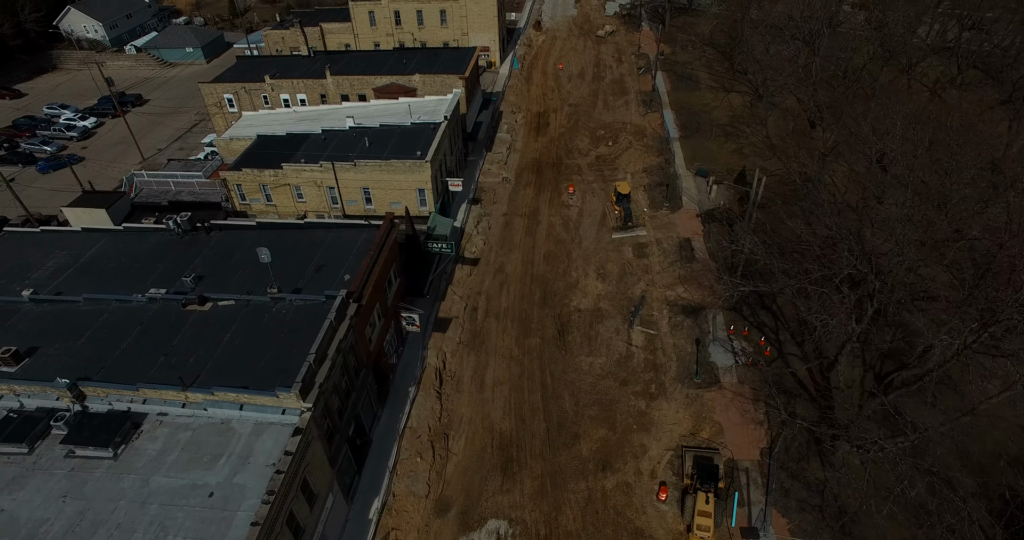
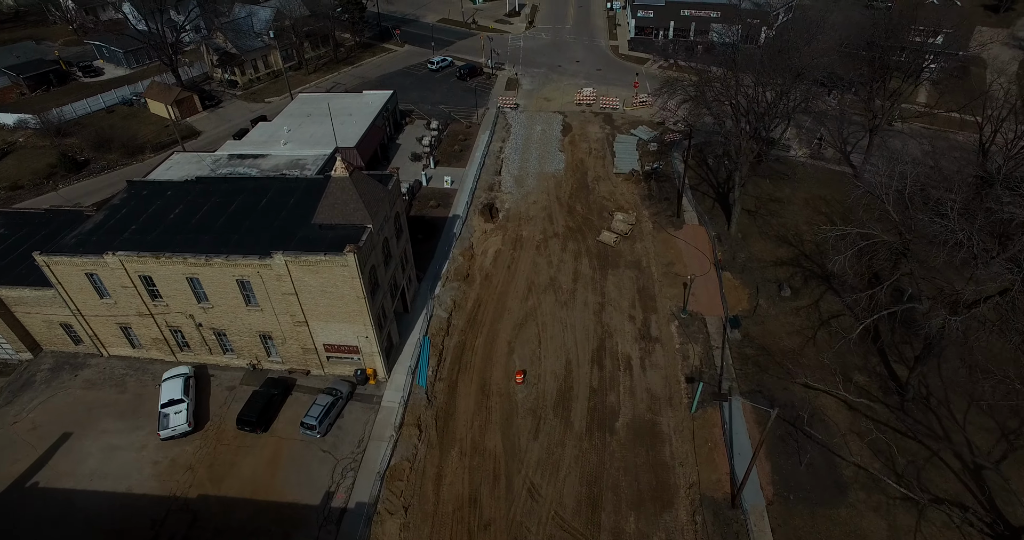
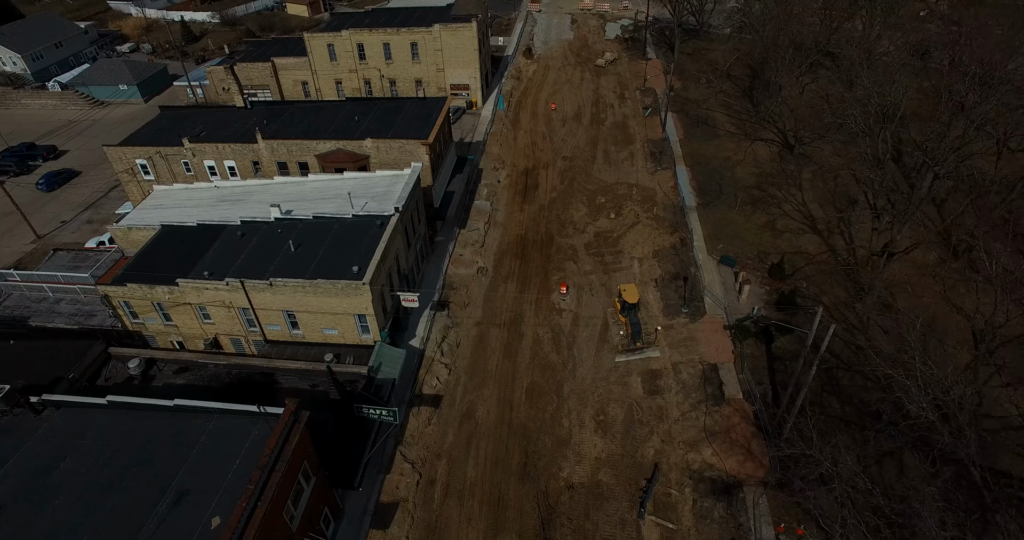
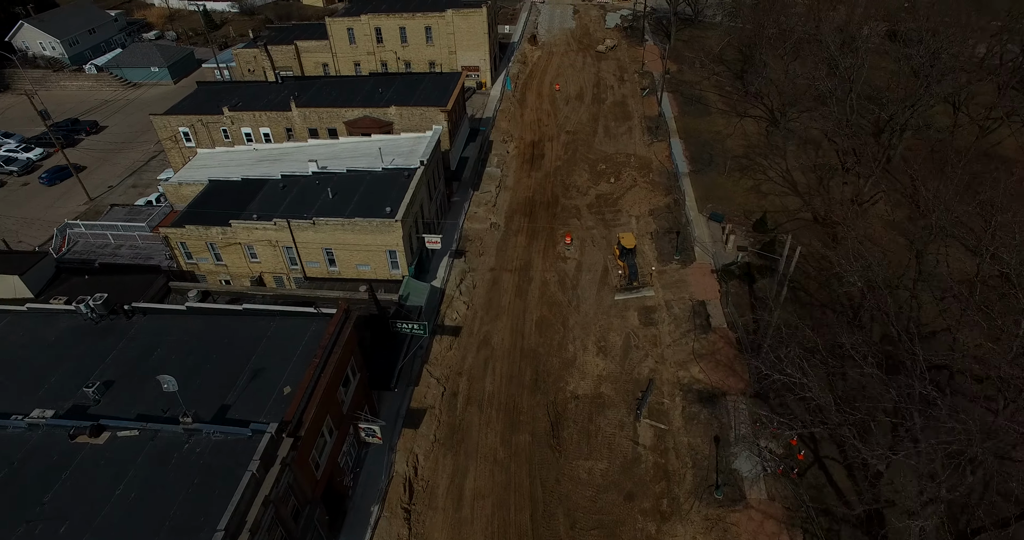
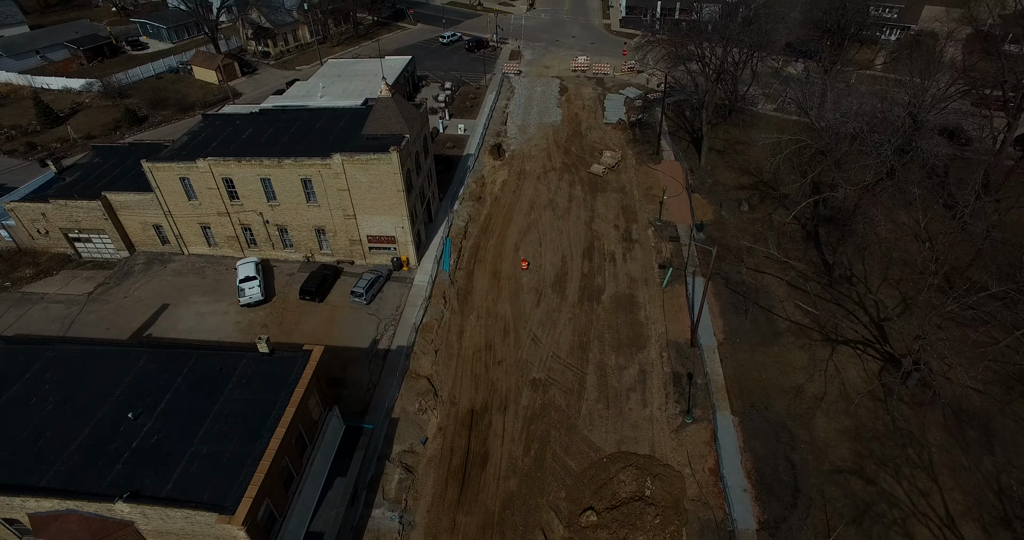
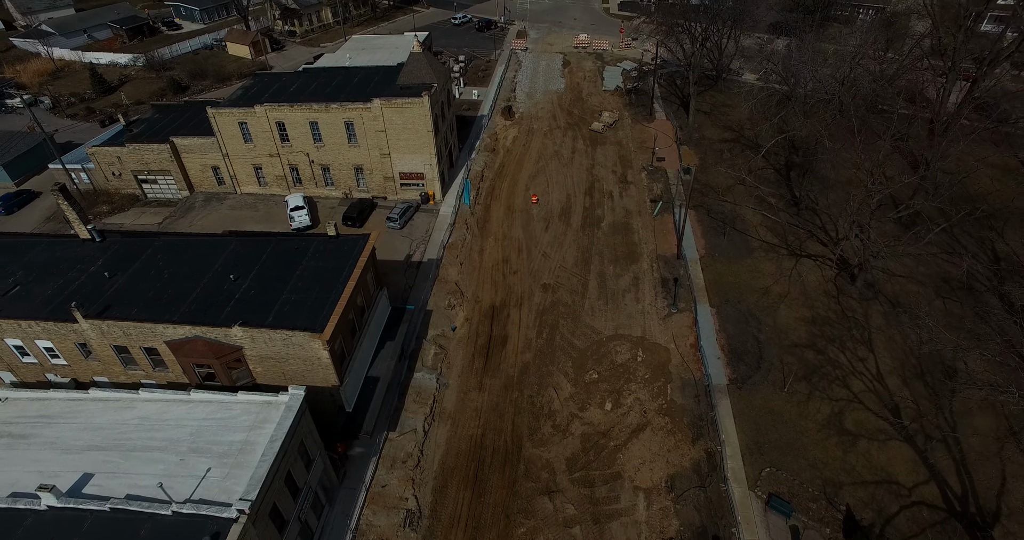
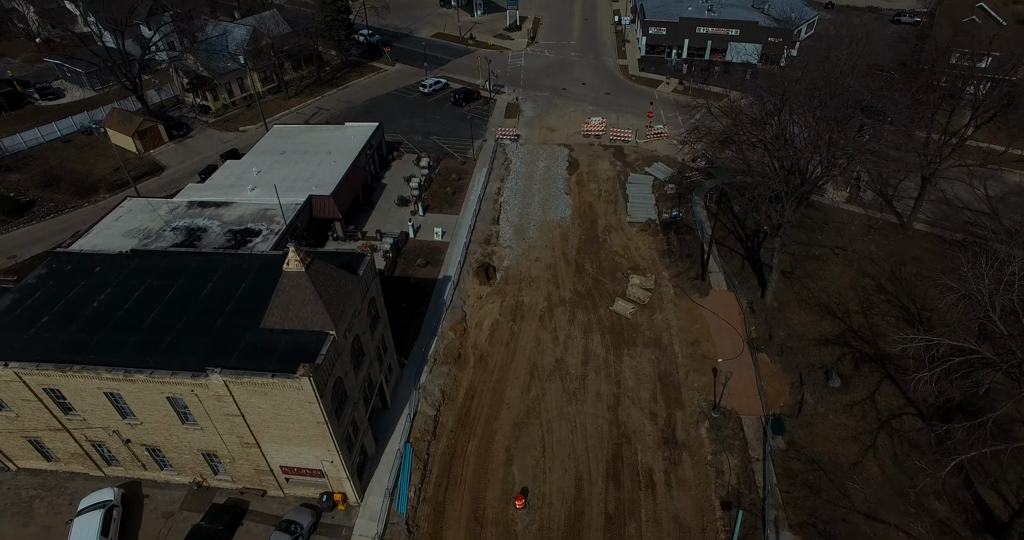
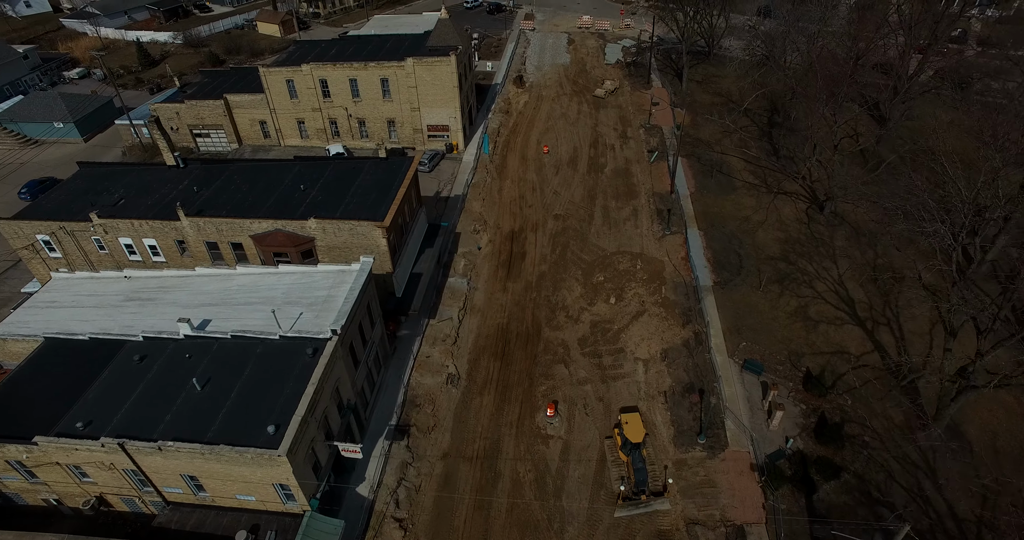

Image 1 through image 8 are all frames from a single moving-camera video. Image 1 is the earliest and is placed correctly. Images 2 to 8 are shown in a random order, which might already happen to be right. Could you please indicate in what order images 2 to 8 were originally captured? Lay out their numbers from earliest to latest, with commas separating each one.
4, 3, 8, 6, 5, 2, 7
